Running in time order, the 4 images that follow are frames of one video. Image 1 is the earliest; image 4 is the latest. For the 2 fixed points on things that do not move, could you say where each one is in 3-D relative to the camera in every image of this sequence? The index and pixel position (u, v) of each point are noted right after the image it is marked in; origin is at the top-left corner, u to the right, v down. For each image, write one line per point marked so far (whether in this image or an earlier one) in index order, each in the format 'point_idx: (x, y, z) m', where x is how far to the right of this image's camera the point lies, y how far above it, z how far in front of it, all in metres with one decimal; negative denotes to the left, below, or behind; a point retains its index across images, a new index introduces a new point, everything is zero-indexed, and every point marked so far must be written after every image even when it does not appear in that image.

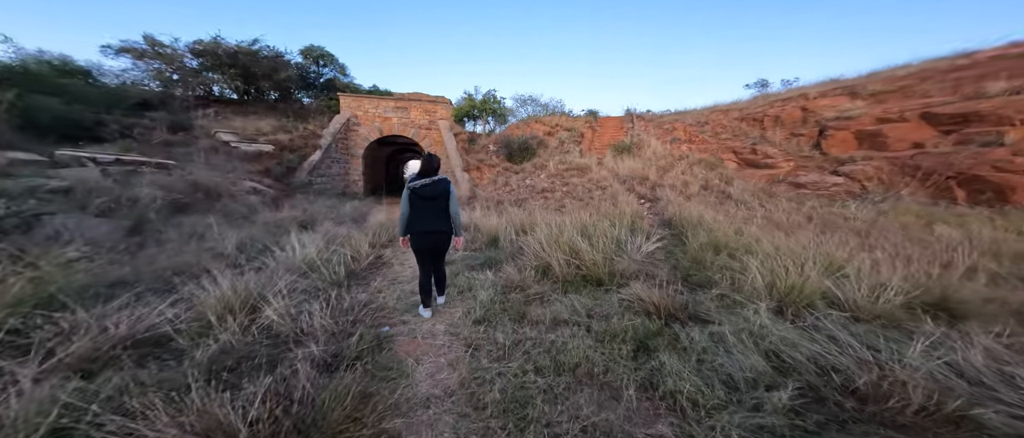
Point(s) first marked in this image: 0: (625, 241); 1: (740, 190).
0: (+0.9, -0.2, +2.7) m
1: (+3.6, +0.5, +5.5) m
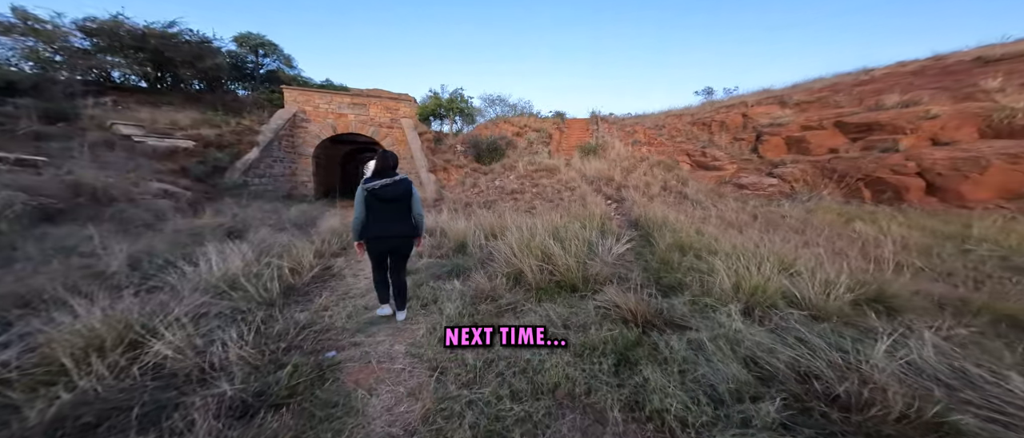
0: (+0.7, -0.2, +2.7) m
1: (+3.1, +0.5, +5.7) m
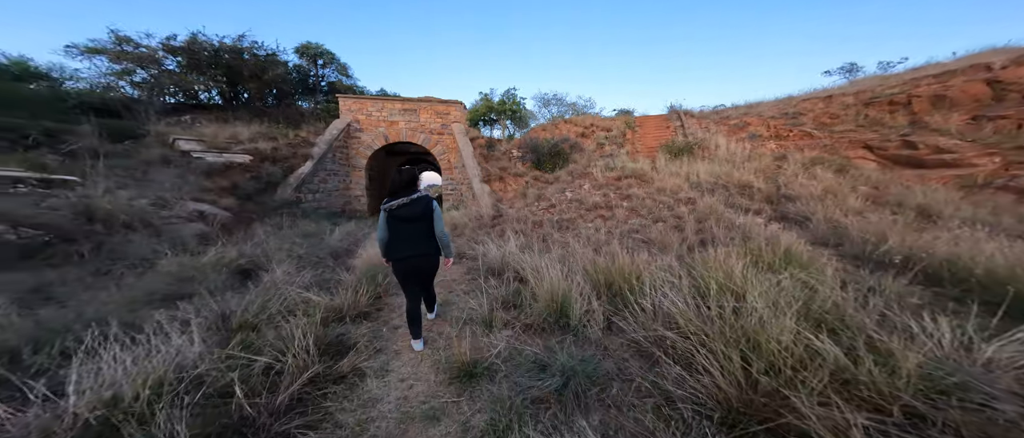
0: (+1.4, -0.4, +1.0) m
1: (+4.4, +0.2, +3.5) m
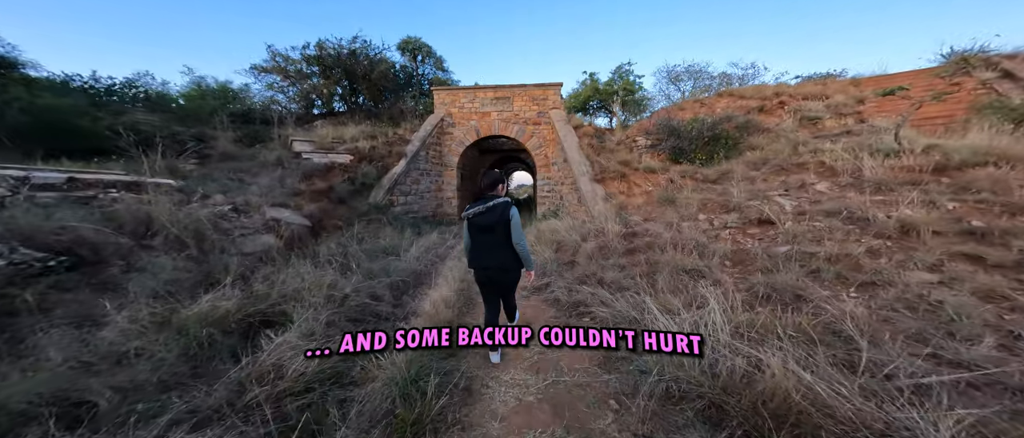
0: (+1.6, -0.7, -2.6) m
1: (+5.2, -0.2, -1.0) m
